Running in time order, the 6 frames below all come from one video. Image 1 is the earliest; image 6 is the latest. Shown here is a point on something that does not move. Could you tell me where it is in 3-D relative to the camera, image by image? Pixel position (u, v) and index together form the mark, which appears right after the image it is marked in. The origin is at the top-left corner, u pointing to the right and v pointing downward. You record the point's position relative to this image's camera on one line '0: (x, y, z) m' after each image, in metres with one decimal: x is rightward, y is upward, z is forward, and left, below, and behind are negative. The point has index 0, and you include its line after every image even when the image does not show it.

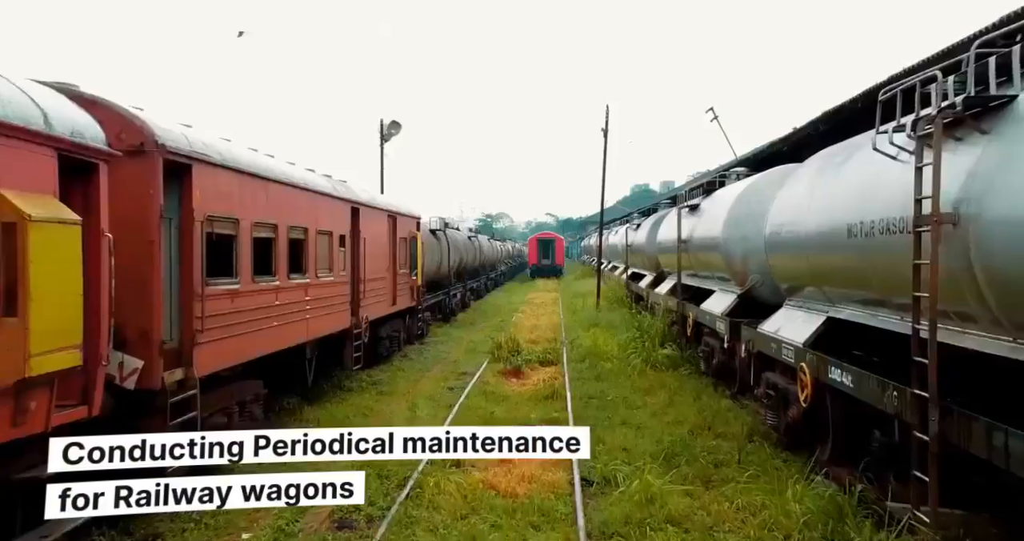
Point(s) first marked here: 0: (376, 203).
0: (-2.3, +1.1, +10.5) m
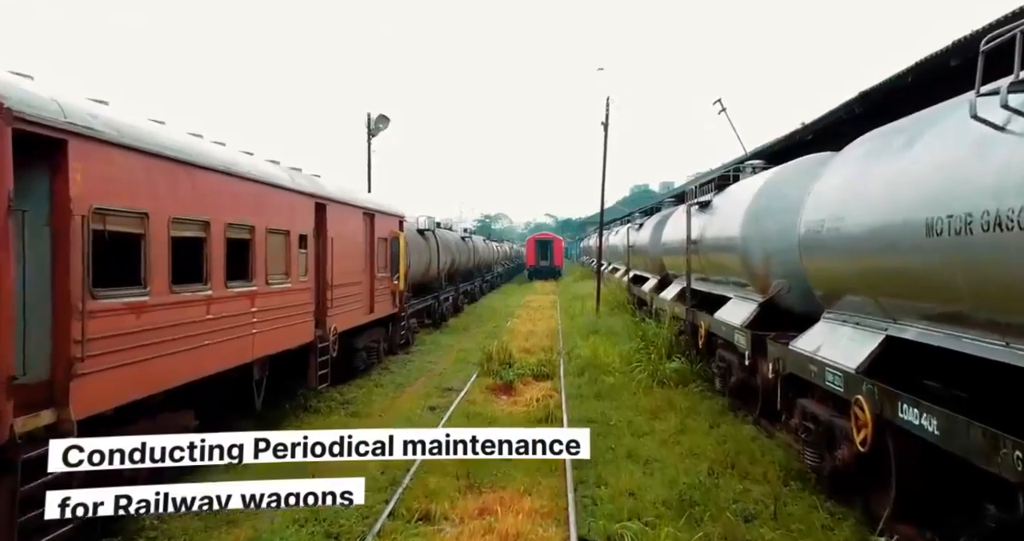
0: (-2.5, +1.1, +9.4) m
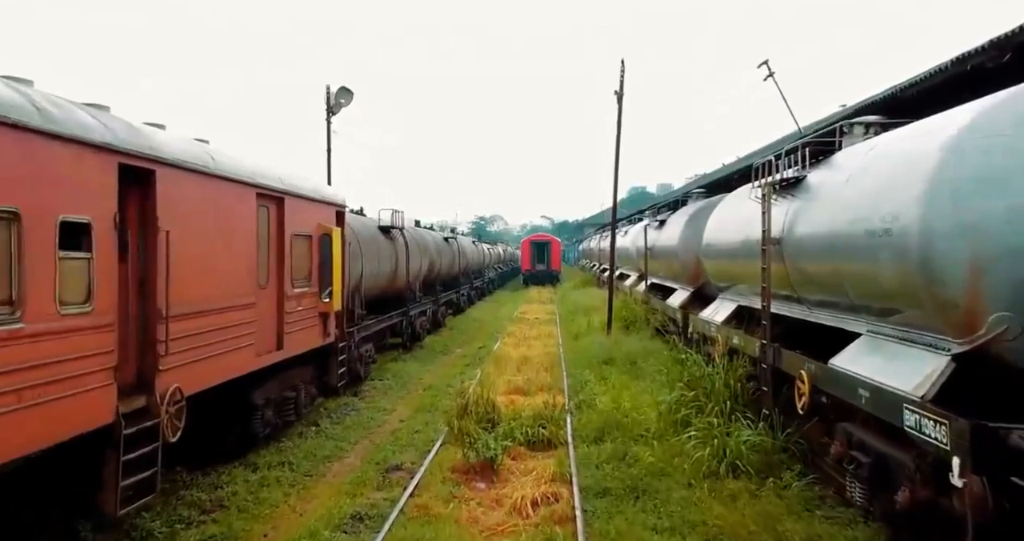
0: (-2.6, +0.9, +5.7) m
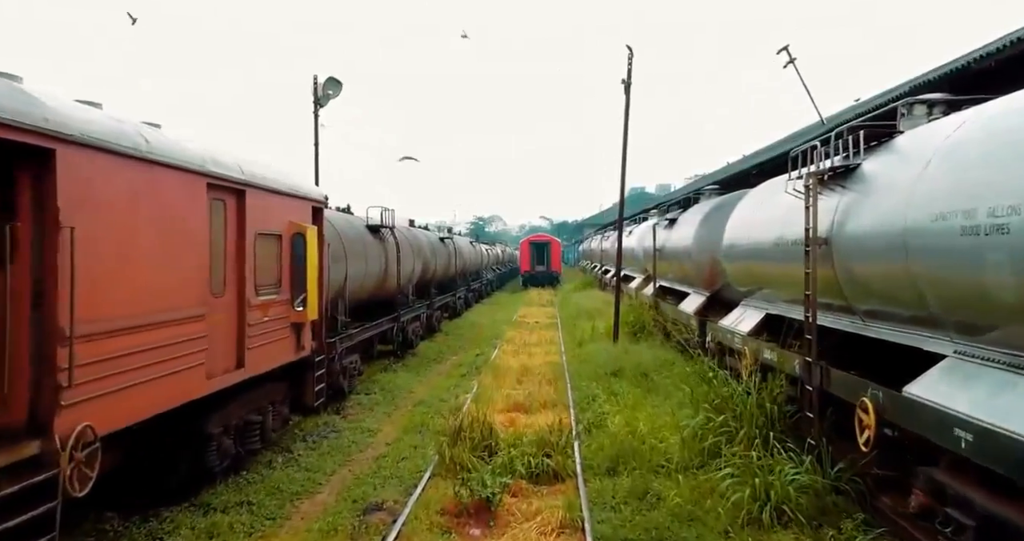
0: (-2.6, +0.9, +4.7) m
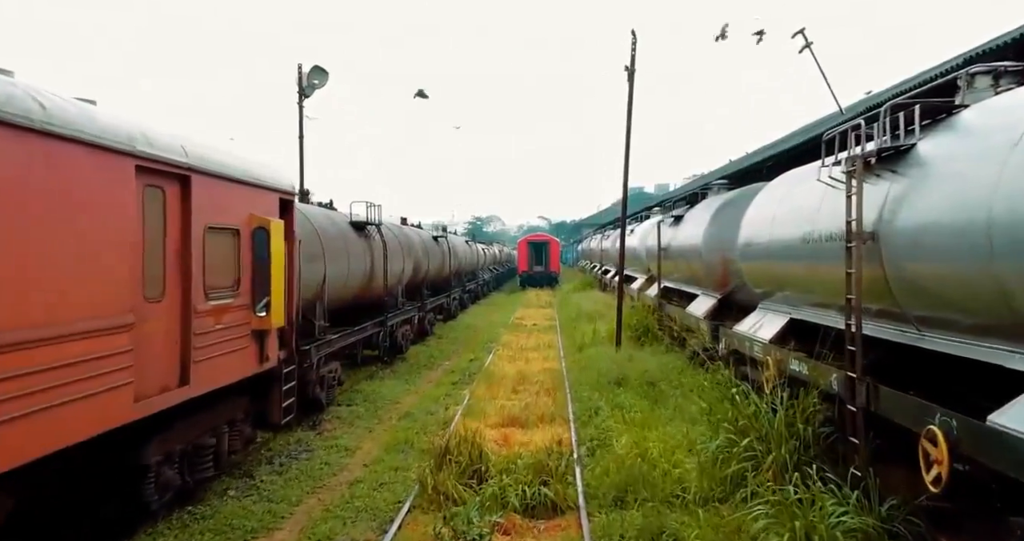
0: (-2.7, +0.9, +3.8) m
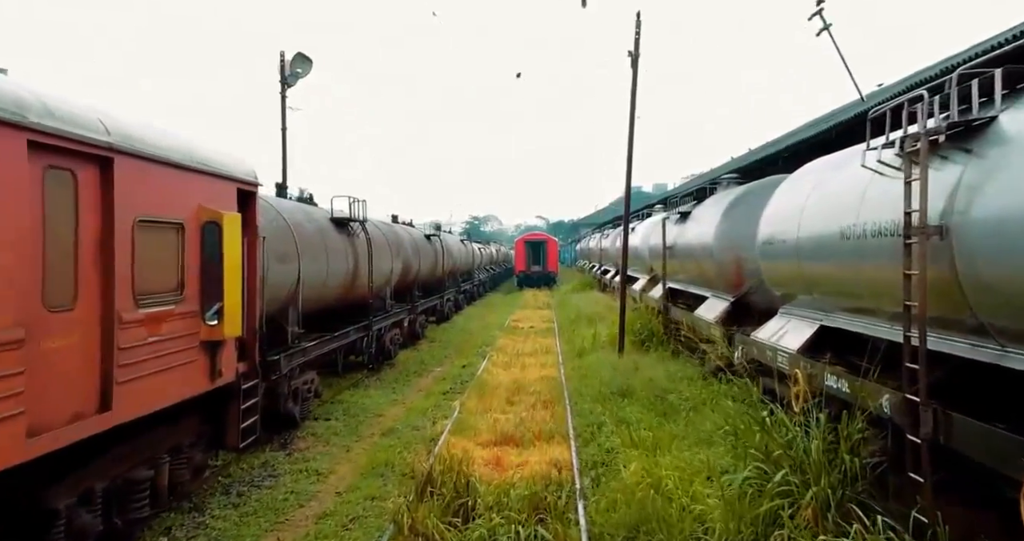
0: (-2.8, +0.9, +3.0) m
